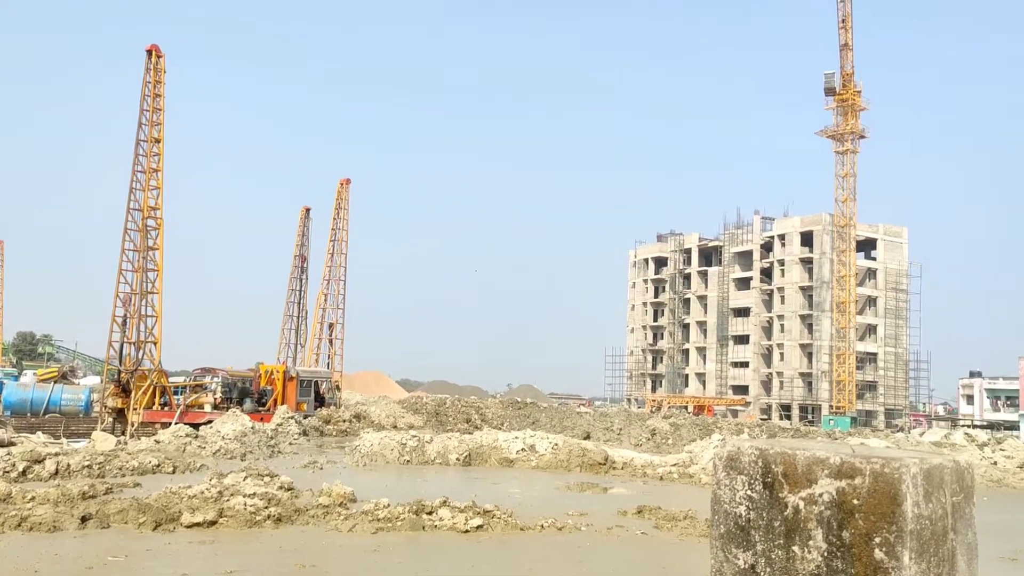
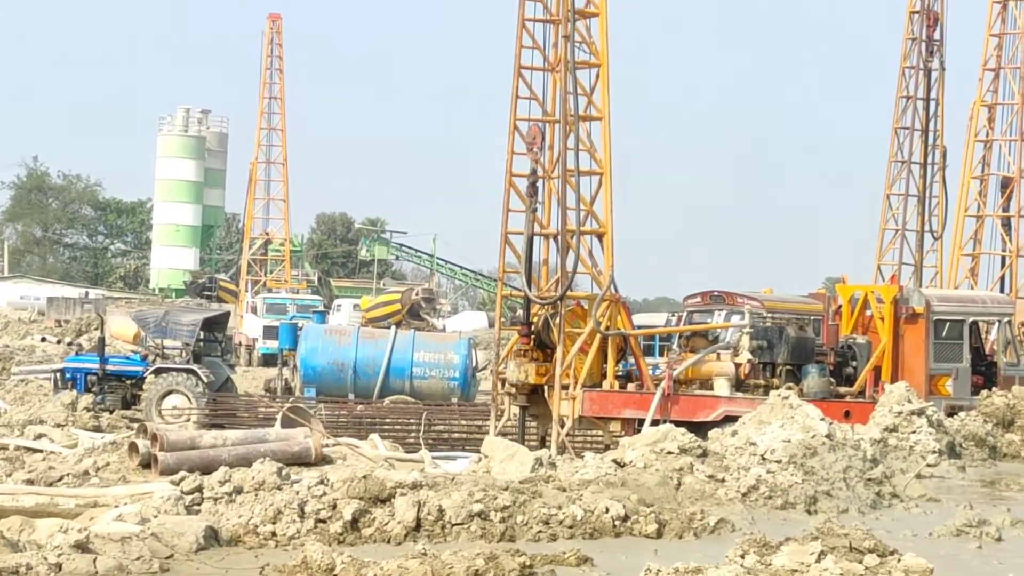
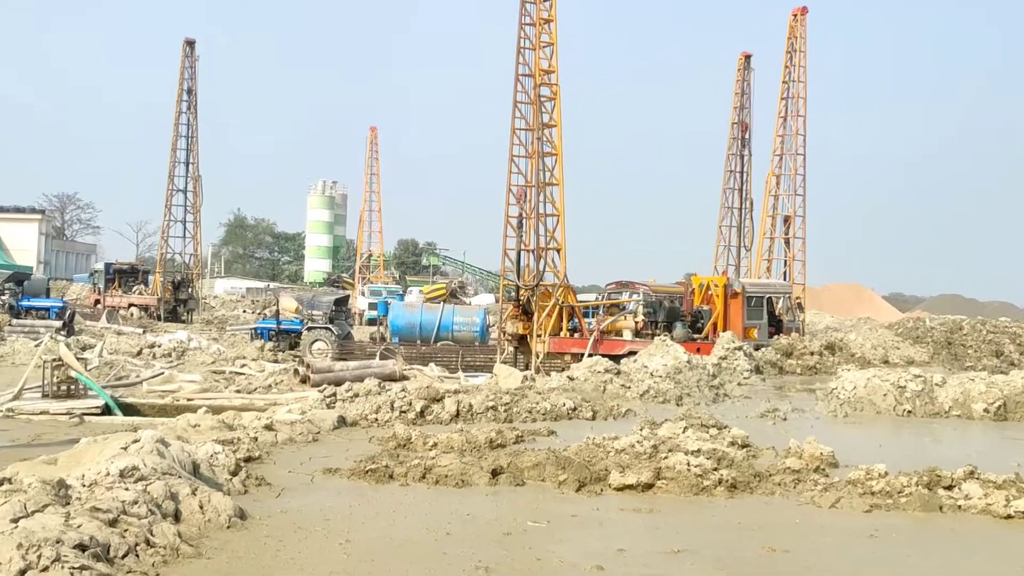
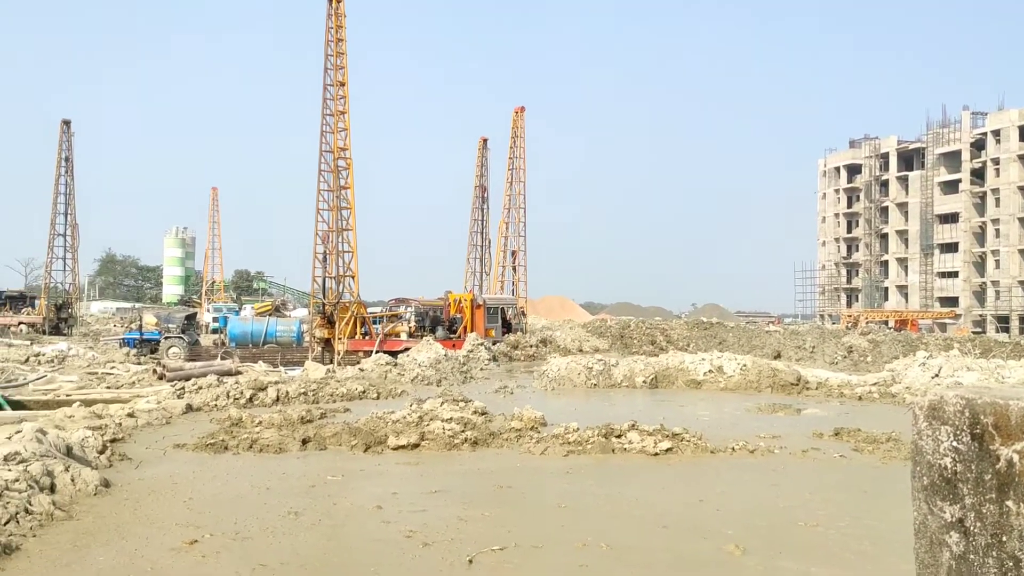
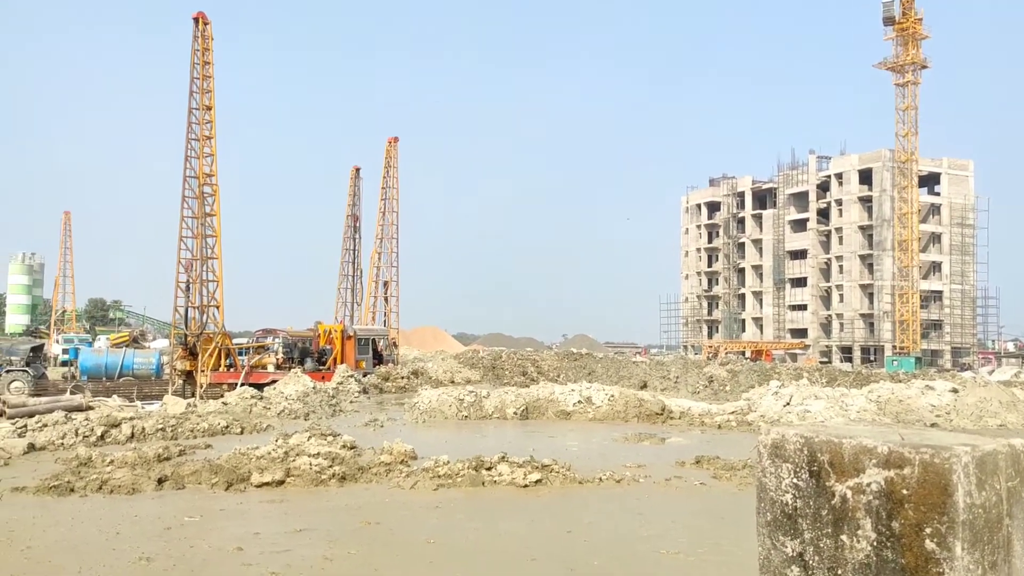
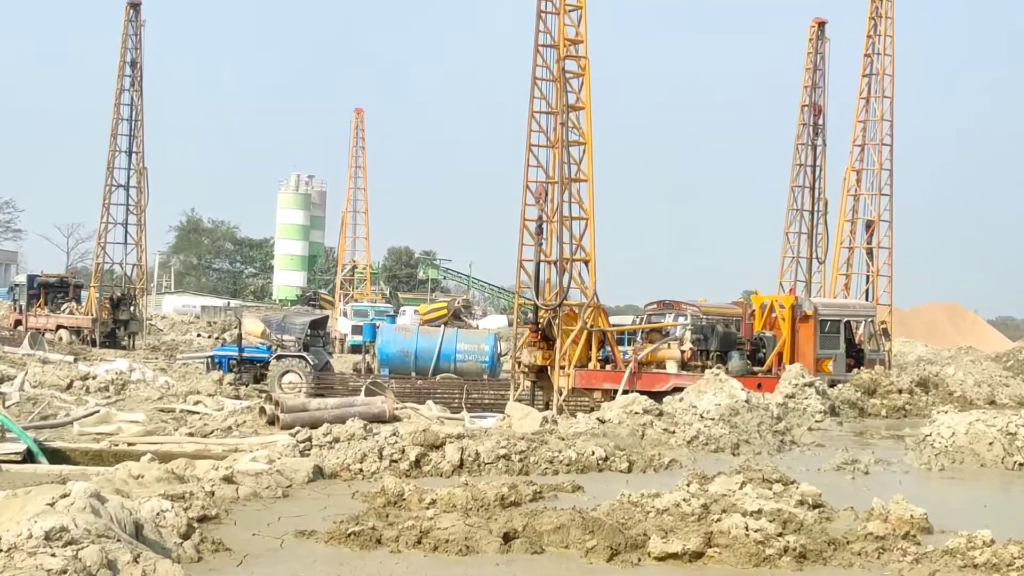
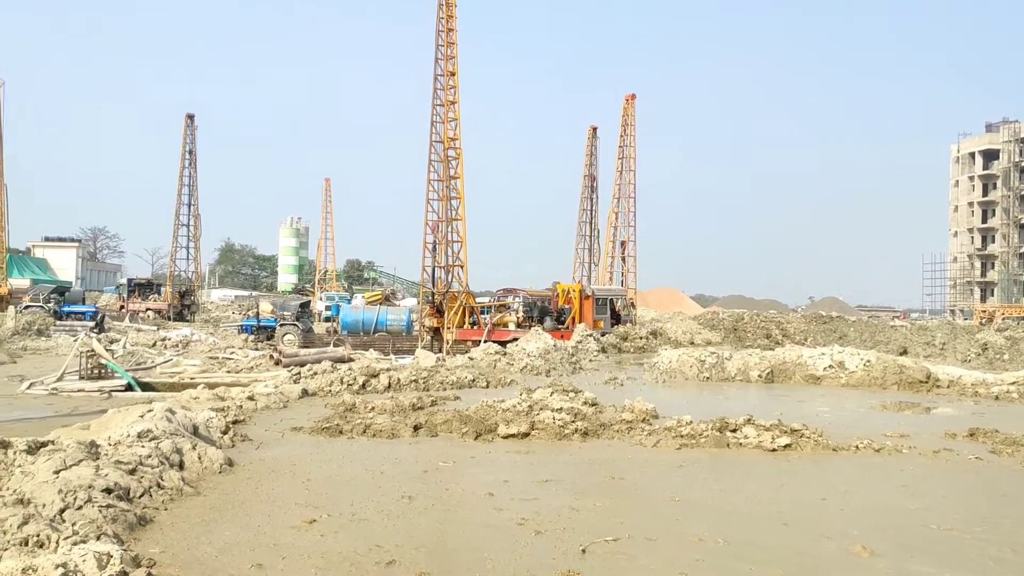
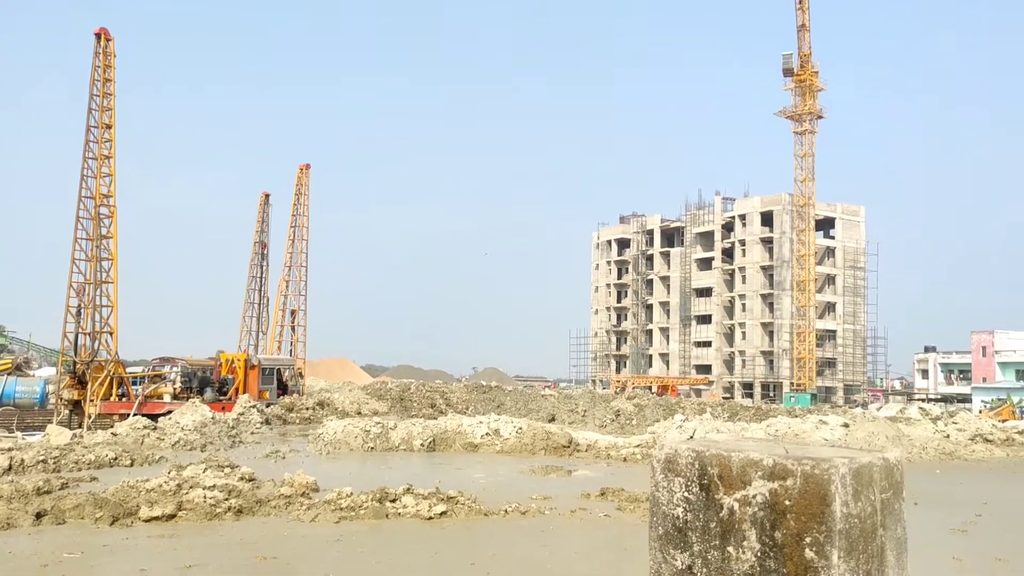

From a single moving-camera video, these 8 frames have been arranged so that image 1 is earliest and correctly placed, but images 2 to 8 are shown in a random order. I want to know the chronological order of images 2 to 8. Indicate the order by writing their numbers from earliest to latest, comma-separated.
8, 5, 4, 7, 3, 6, 2
